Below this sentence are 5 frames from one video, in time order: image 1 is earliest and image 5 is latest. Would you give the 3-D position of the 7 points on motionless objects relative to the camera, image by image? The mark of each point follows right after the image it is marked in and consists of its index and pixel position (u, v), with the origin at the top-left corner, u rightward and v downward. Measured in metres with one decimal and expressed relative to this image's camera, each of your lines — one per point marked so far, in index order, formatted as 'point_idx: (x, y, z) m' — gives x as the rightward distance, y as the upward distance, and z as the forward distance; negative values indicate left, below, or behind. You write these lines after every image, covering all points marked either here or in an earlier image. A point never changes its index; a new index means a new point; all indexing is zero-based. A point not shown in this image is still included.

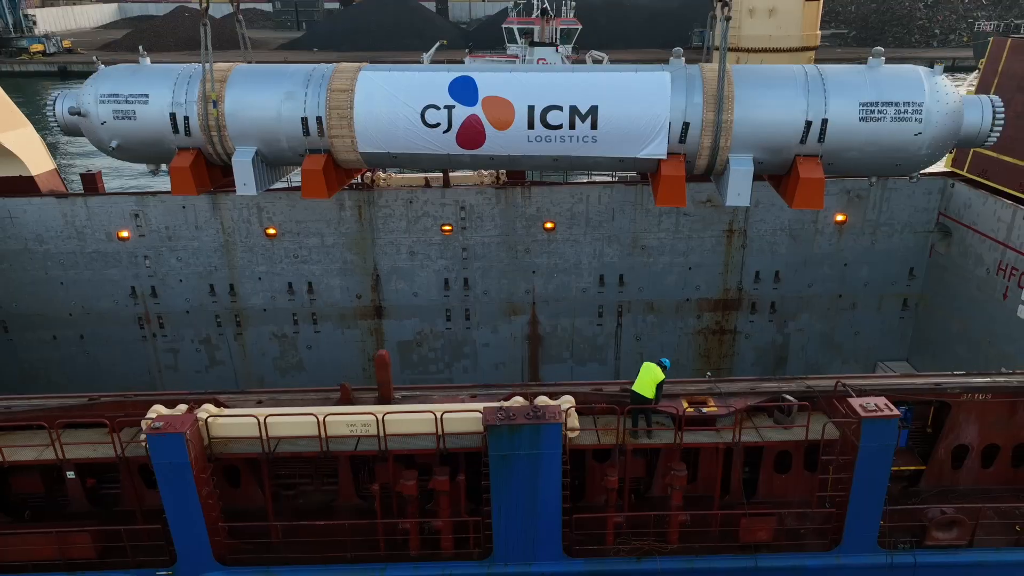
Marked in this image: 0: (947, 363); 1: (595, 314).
0: (+6.1, -1.1, +10.0) m
1: (+1.2, -0.4, +10.7) m
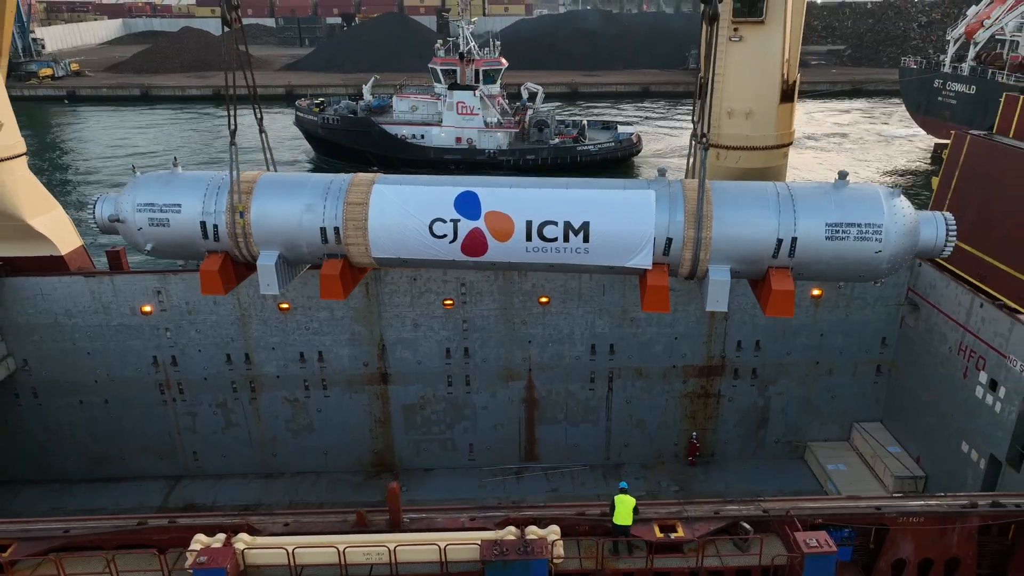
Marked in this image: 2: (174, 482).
0: (+6.0, -2.1, +10.7) m
1: (+1.2, -1.4, +11.4) m
2: (-5.5, -3.2, +11.9) m
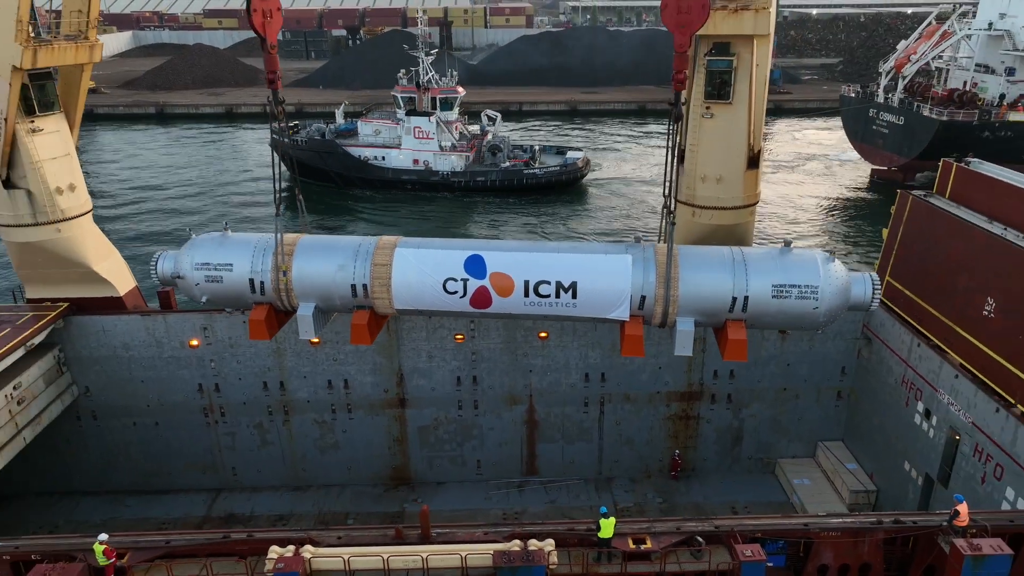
0: (+6.1, -2.7, +12.2) m
1: (+1.2, -2.1, +13.0) m
2: (-5.5, -3.8, +13.4) m
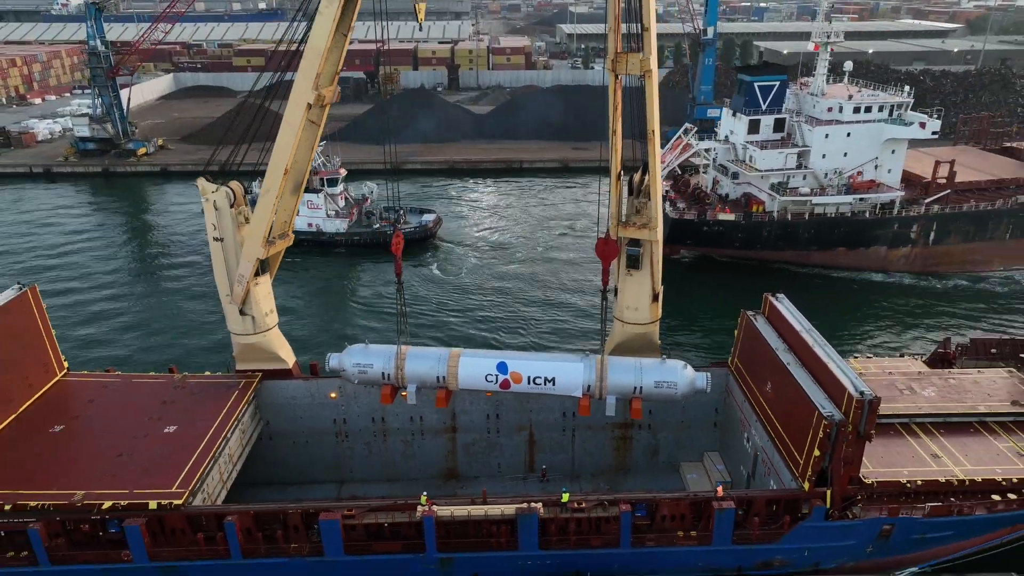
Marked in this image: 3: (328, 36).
0: (+6.3, -4.9, +21.0) m
1: (+1.5, -4.3, +21.7) m
2: (-5.3, -6.0, +22.1) m
3: (-4.1, +5.6, +16.1) m
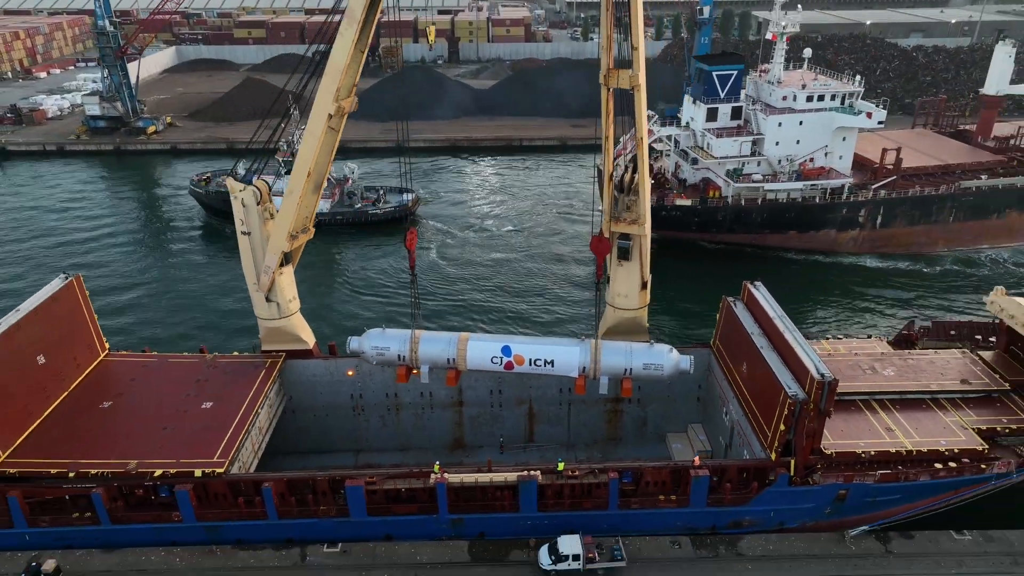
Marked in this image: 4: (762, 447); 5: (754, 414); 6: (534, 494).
0: (+6.4, -4.5, +23.2) m
1: (+1.5, -3.8, +23.8) m
2: (-5.2, -5.6, +24.3) m
3: (-4.0, +5.8, +17.8) m
4: (+6.4, -4.1, +18.5) m
5: (+6.5, -3.3, +19.2) m
6: (+0.5, -4.9, +17.4) m
